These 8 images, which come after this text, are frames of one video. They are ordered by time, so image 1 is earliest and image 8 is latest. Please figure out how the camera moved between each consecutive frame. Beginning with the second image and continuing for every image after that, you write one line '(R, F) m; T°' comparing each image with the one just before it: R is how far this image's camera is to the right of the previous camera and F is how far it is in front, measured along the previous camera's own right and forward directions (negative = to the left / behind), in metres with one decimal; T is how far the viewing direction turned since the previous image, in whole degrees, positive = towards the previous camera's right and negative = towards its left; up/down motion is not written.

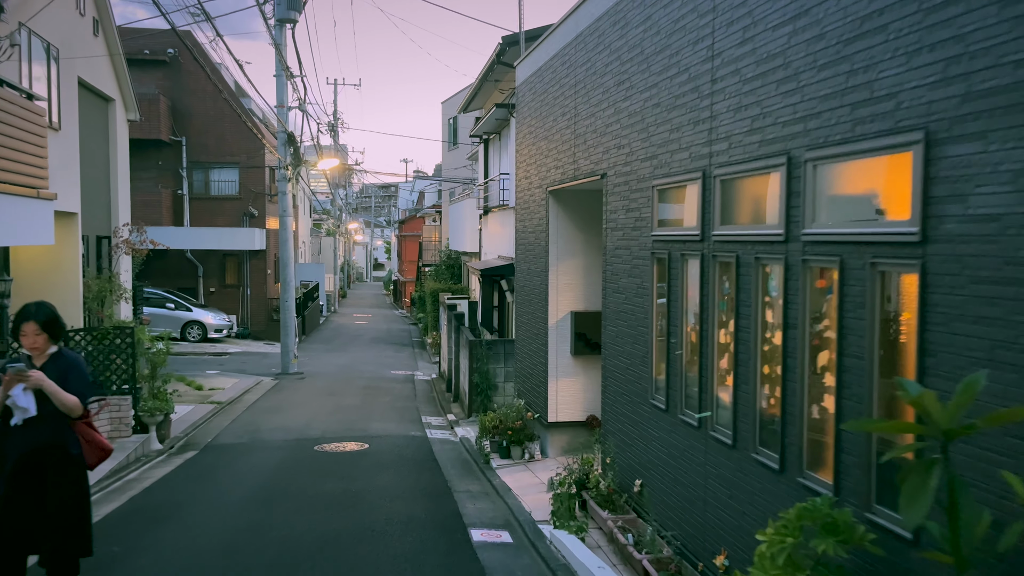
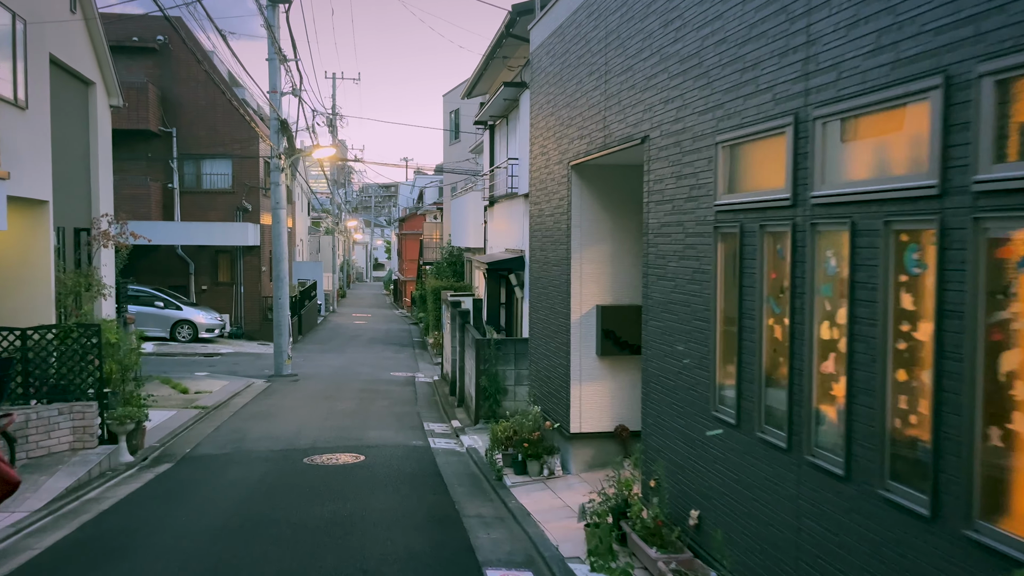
(-0.1, +1.1) m; 0°
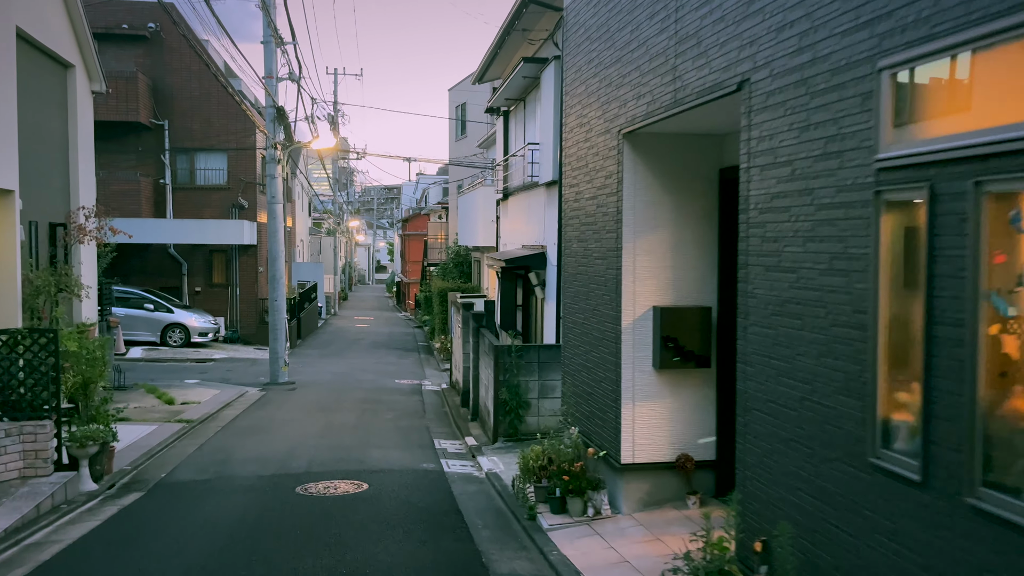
(-0.3, +1.3) m; 0°
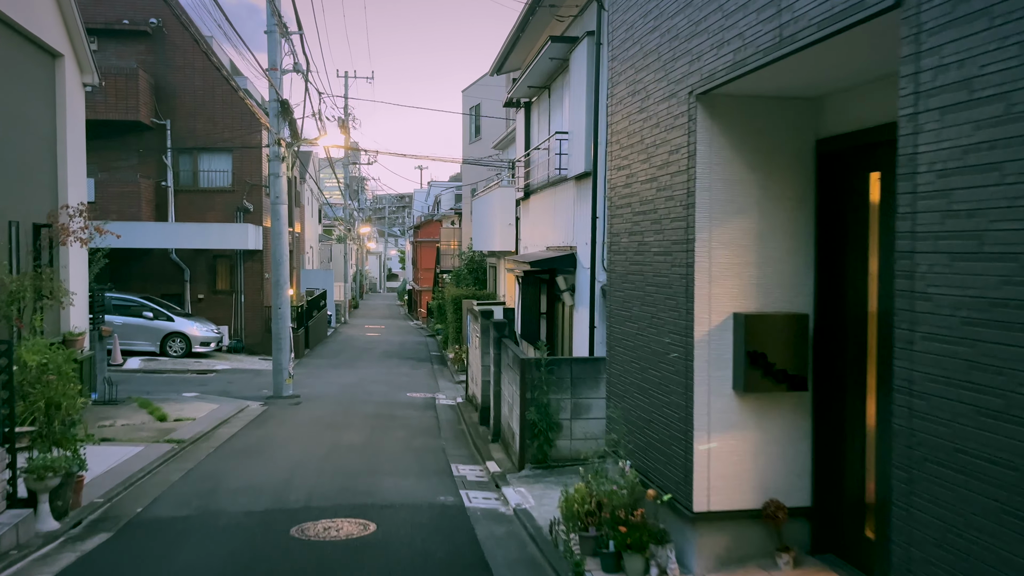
(-0.2, +1.2) m; -1°
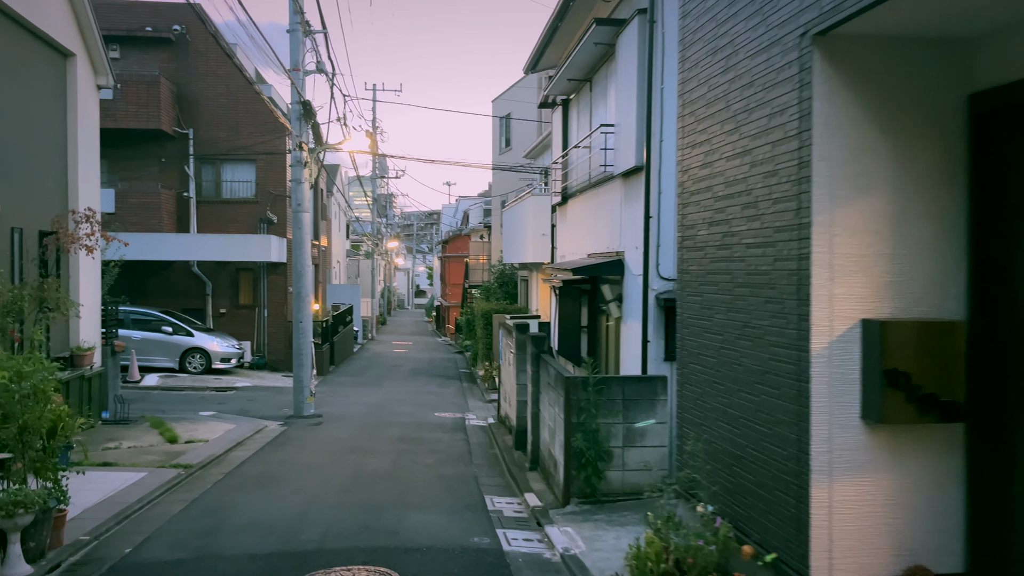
(-0.1, +1.0) m; -2°
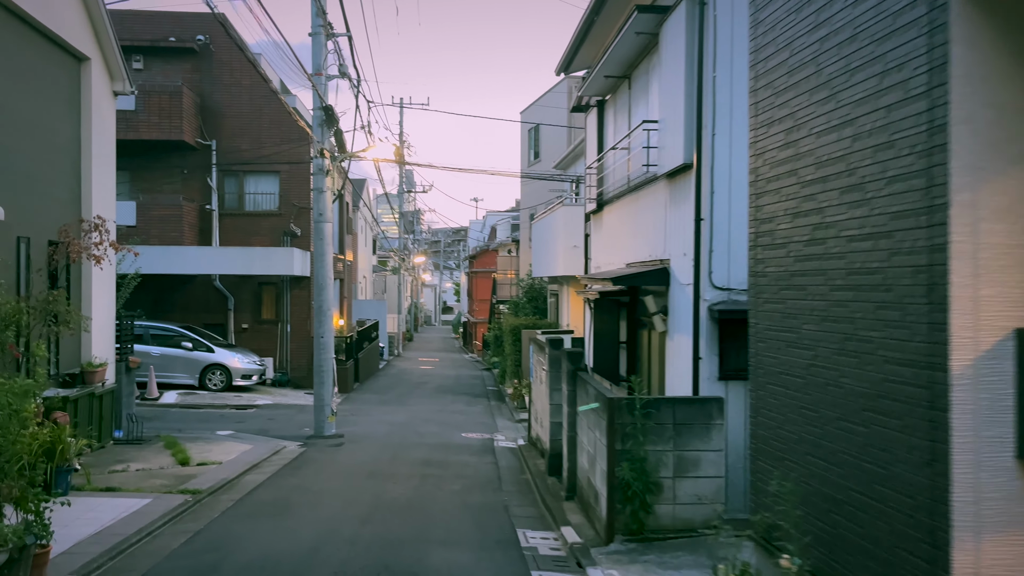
(-0.1, +0.8) m; -2°
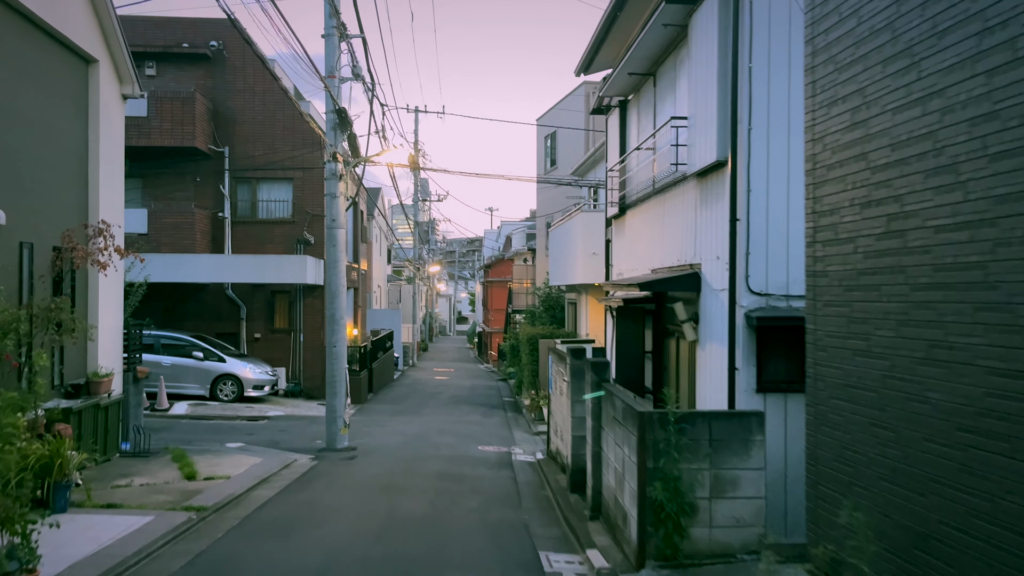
(-0.1, +0.5) m; -1°
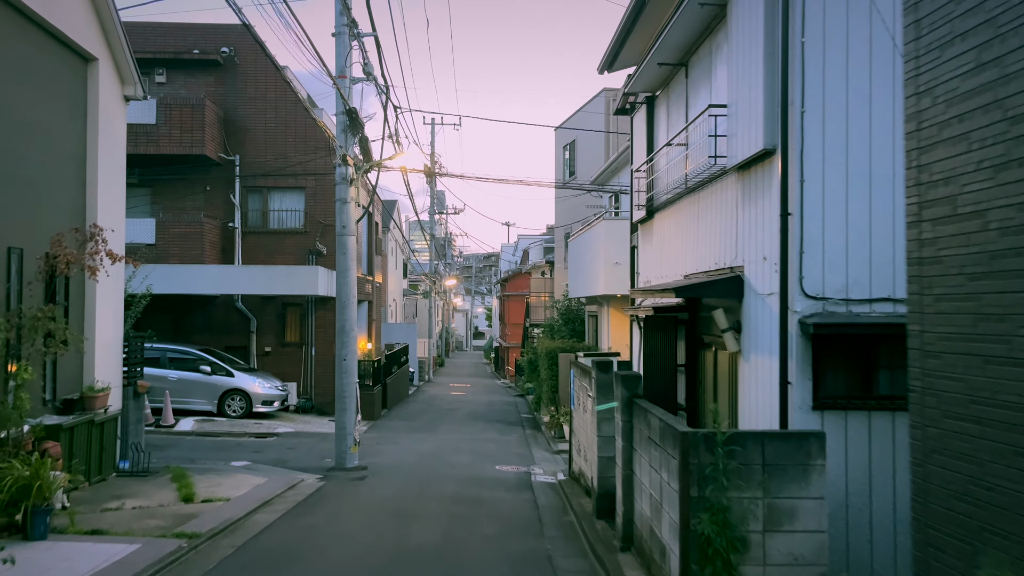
(0.0, +0.7) m; -1°
